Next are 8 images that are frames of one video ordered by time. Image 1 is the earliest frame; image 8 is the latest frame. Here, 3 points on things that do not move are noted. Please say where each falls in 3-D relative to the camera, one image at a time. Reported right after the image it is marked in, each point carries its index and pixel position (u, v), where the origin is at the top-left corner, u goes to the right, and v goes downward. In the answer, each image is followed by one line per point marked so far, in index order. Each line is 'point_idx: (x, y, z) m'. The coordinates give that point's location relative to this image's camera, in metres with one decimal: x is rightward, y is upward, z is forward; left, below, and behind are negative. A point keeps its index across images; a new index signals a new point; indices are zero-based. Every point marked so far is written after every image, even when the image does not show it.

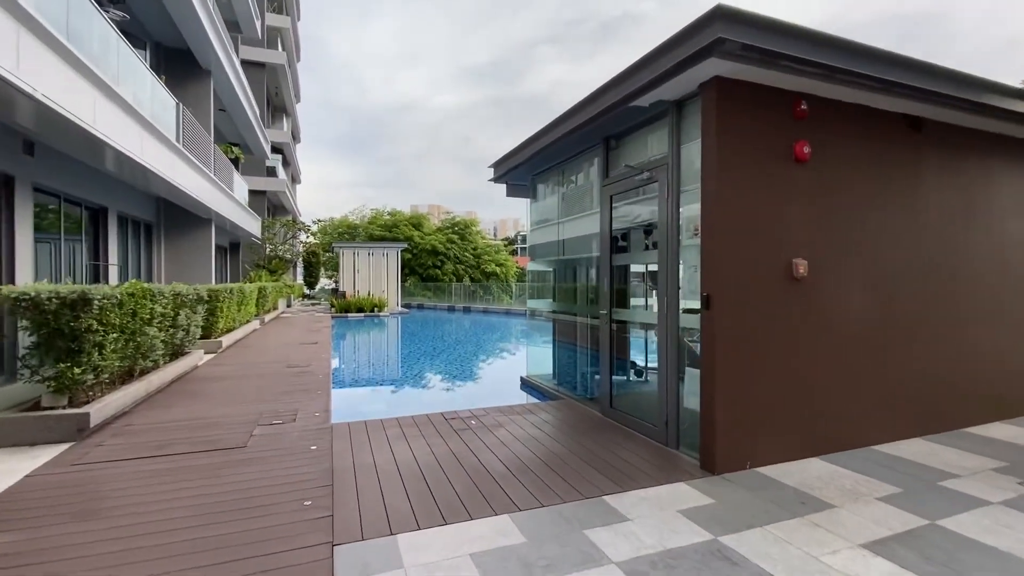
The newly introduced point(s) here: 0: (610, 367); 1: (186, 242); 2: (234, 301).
0: (+1.0, -0.8, +4.9) m
1: (-7.5, +1.0, +11.3) m
2: (-5.6, -0.3, +10.1) m
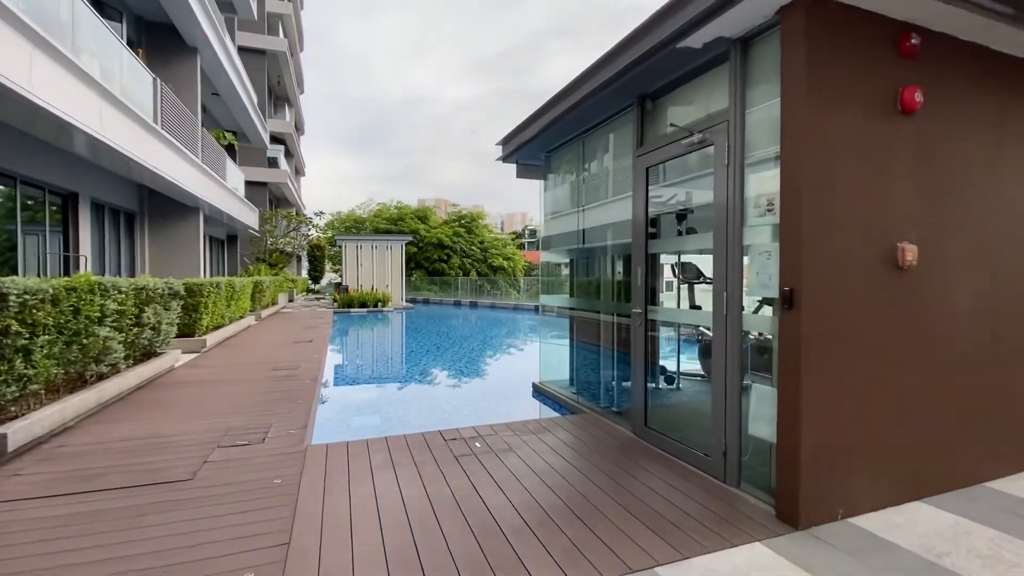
0: (+1.1, -0.8, +4.0) m
1: (-7.3, +1.2, +10.5) m
2: (-5.5, -0.2, +9.3) m
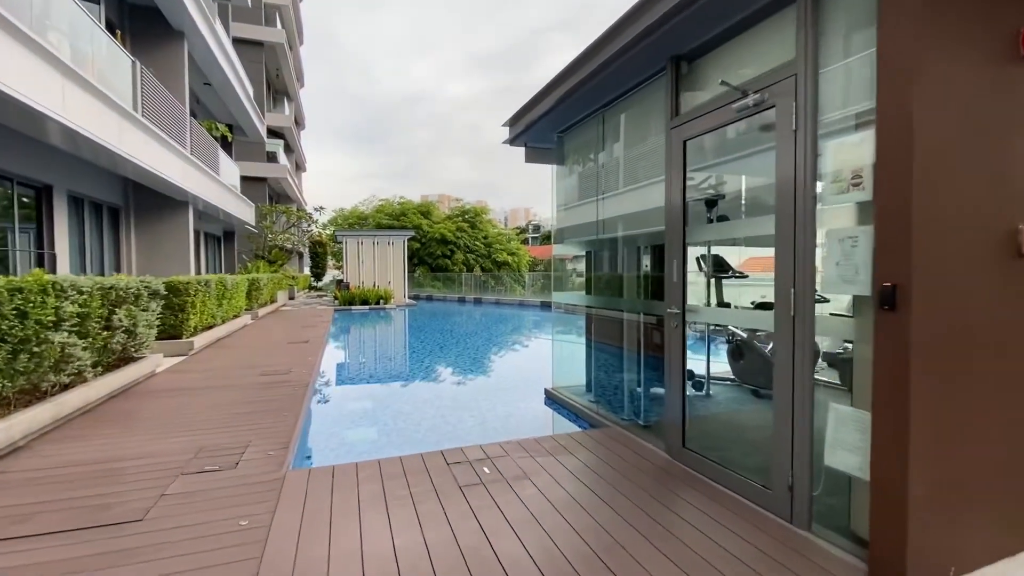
0: (+1.2, -0.7, +3.5) m
1: (-7.1, +1.2, +10.0) m
2: (-5.3, -0.1, +8.8) m
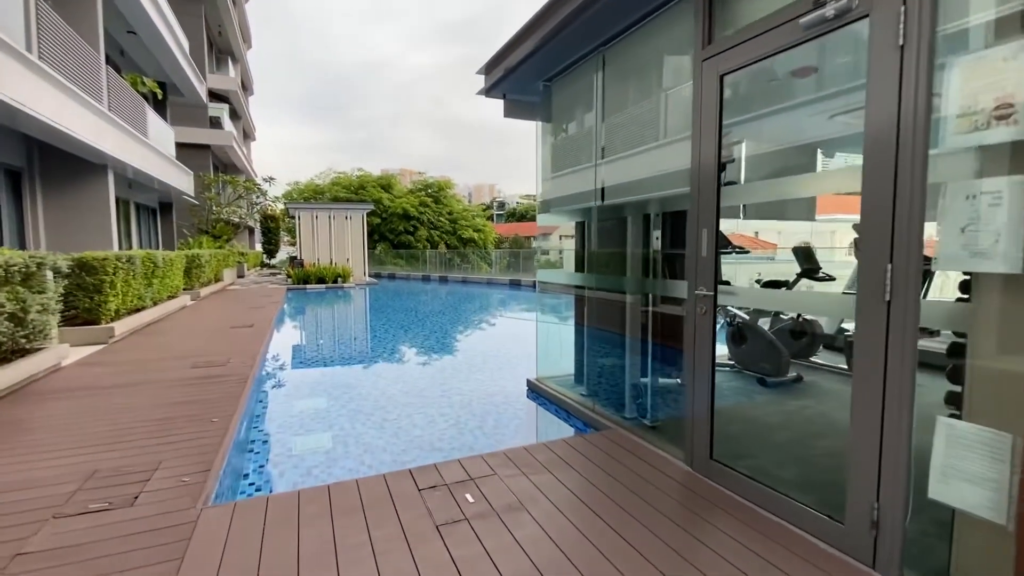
0: (+1.1, -0.6, +2.8) m
1: (-7.7, +1.6, +8.6) m
2: (-5.8, +0.2, +7.6) m
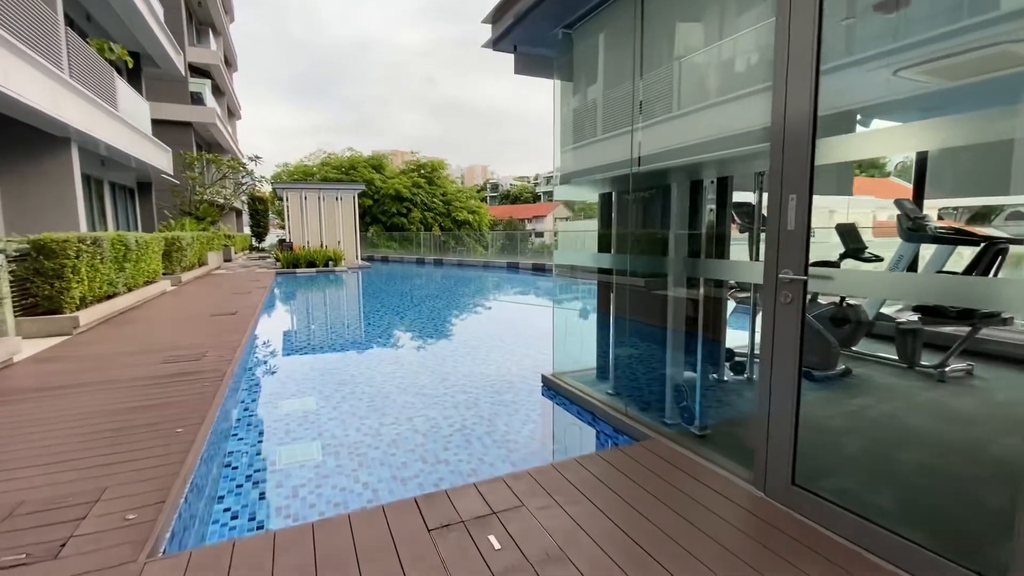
0: (+1.2, -0.5, +2.3) m
1: (-7.6, +1.8, +7.9) m
2: (-5.7, +0.4, +7.0) m
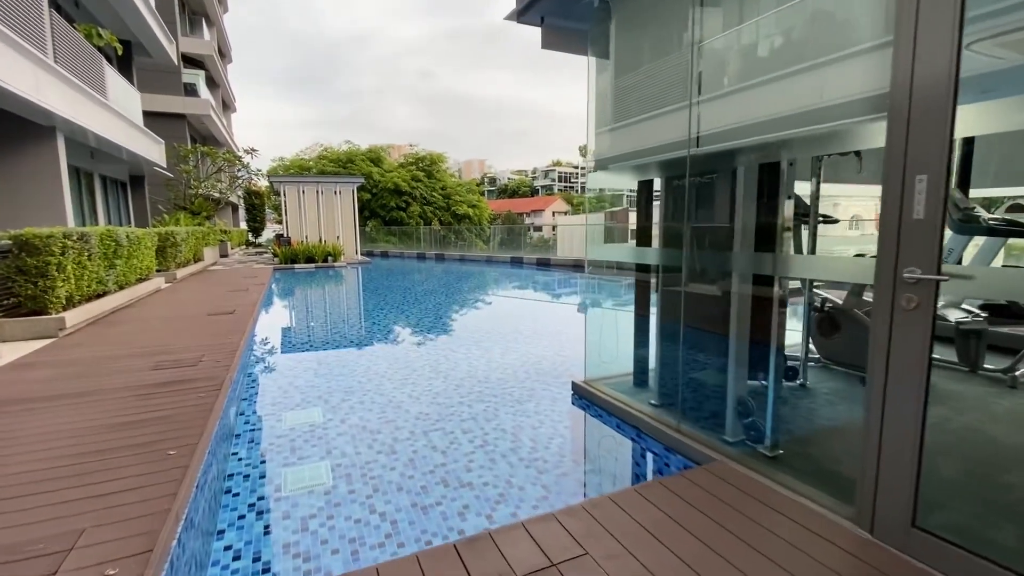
0: (+1.4, -0.5, +1.9) m
1: (-7.4, +1.8, +7.5) m
2: (-5.5, +0.5, +6.6) m
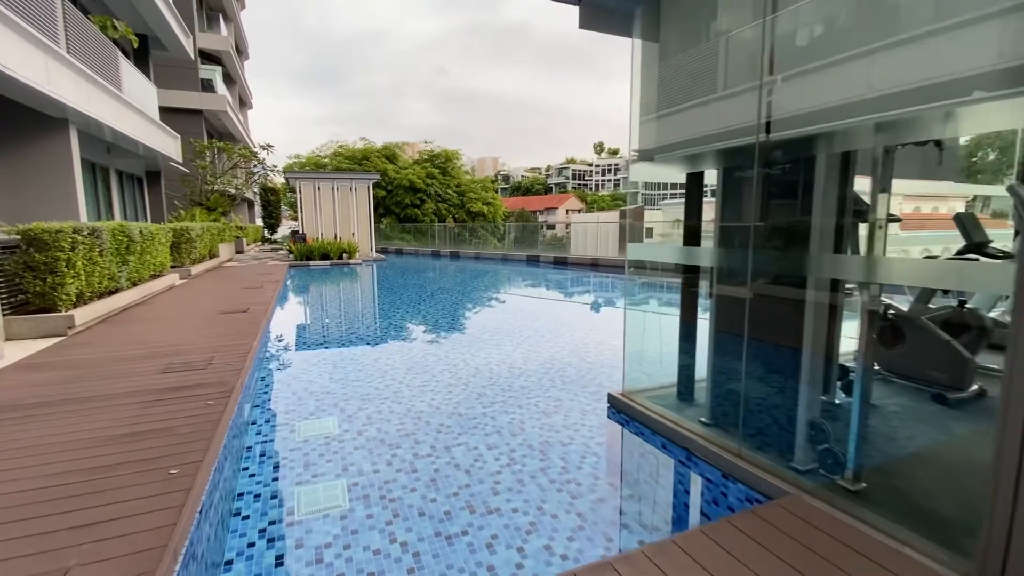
0: (+1.6, -0.5, +1.6) m
1: (-7.1, +1.9, +7.3) m
2: (-5.2, +0.5, +6.4) m
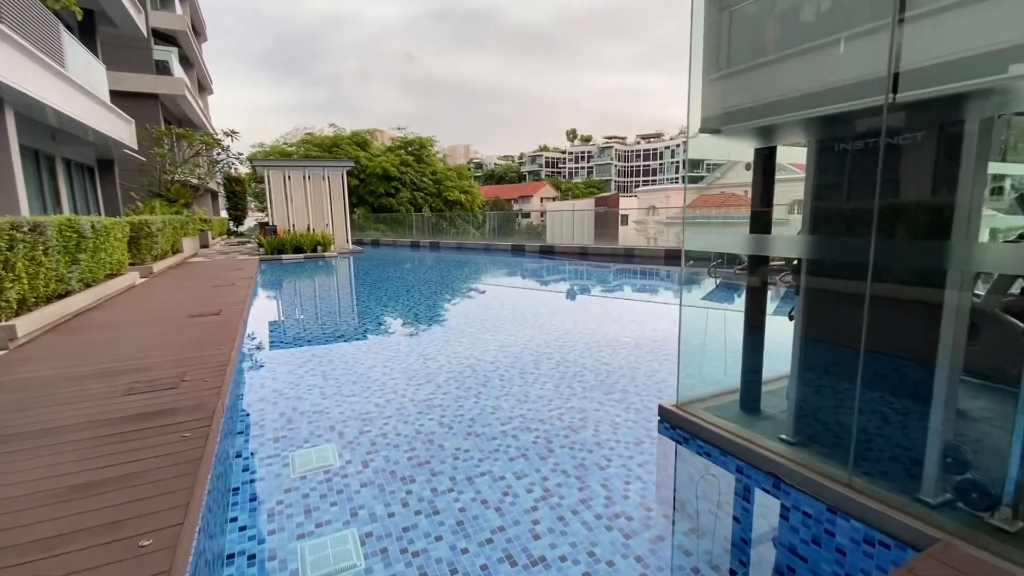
0: (+1.9, -0.5, +1.2) m
1: (-7.1, +1.8, +6.4) m
2: (-5.2, +0.5, +5.6) m
